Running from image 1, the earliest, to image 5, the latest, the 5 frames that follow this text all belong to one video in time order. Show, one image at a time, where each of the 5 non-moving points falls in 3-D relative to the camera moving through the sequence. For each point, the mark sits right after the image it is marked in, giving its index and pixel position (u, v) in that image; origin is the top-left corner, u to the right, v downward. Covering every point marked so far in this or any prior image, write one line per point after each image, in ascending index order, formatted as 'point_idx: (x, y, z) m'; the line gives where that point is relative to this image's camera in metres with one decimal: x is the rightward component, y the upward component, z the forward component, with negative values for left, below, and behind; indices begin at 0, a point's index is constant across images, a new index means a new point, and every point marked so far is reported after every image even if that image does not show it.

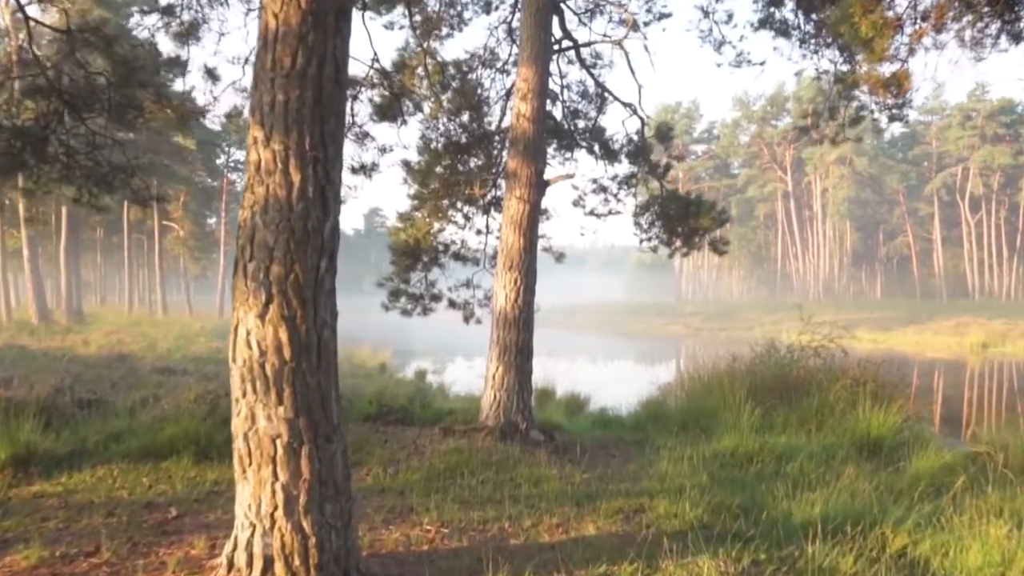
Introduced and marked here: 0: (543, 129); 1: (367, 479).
0: (+0.3, +1.5, +8.2) m
1: (-1.0, -1.3, +5.8) m
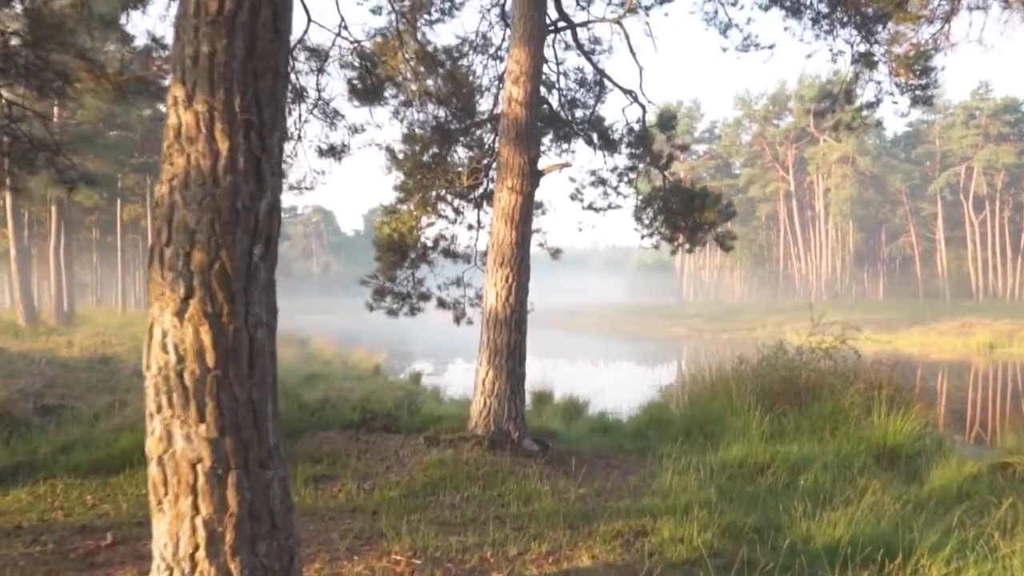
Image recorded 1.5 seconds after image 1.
0: (+0.2, +1.6, +7.6) m
1: (-1.1, -1.3, +5.3) m
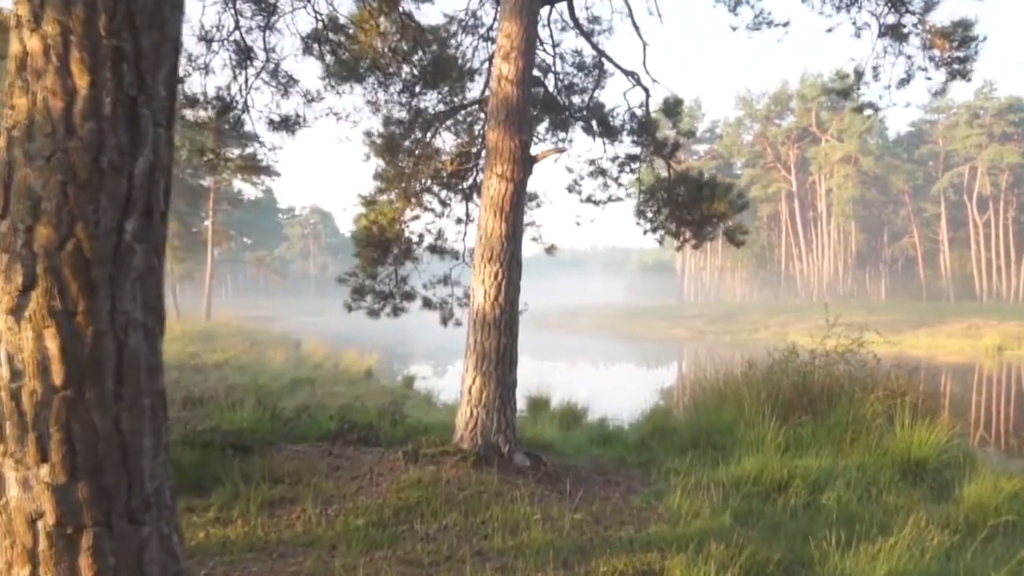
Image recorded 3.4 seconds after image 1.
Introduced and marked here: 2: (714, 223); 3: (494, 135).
0: (+0.1, +1.6, +6.9) m
1: (-1.2, -1.3, +4.5) m
2: (+2.0, +0.6, +8.6) m
3: (-0.1, +1.2, +6.9) m
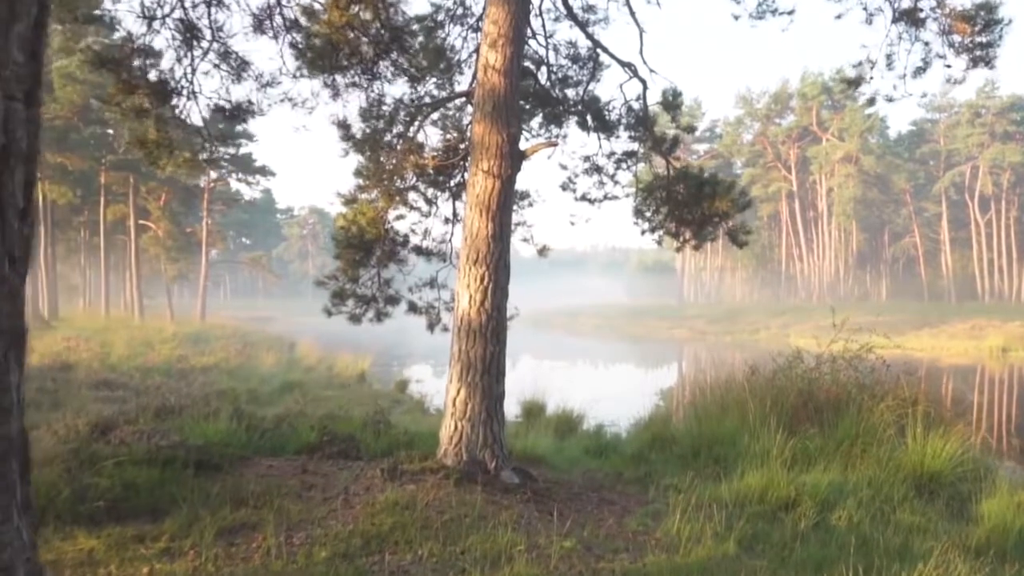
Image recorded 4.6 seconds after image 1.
0: (0.0, +1.5, +6.5) m
1: (-1.3, -1.3, +4.1) m
2: (+1.9, +0.6, +8.1) m
3: (-0.2, +1.2, +6.4) m
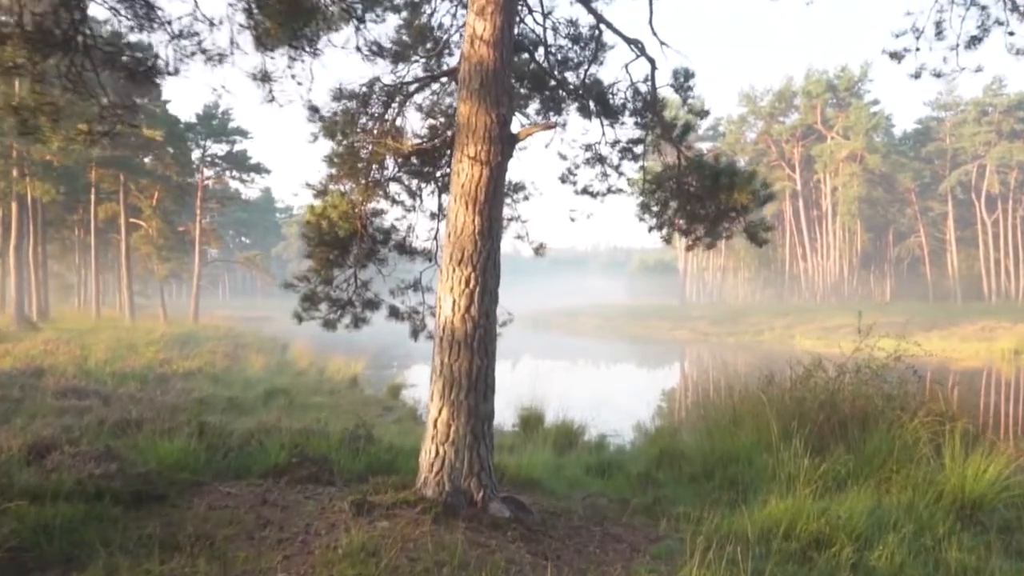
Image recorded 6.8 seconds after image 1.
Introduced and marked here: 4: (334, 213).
0: (0.0, +1.5, +5.6) m
1: (-1.3, -1.3, +3.3) m
2: (+1.9, +0.6, +7.3) m
3: (-0.3, +1.2, +5.6) m
4: (-1.4, +0.6, +6.8) m
